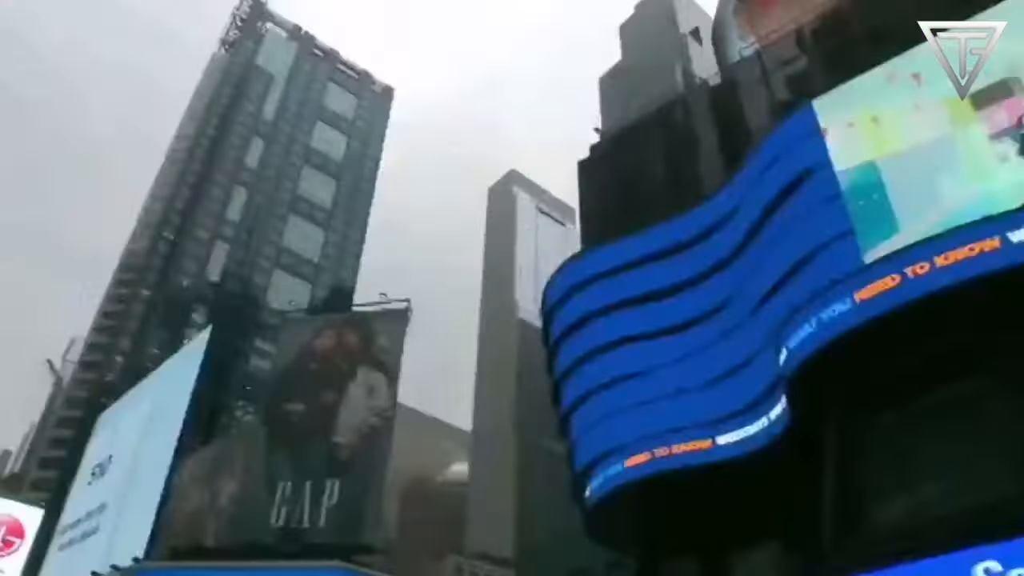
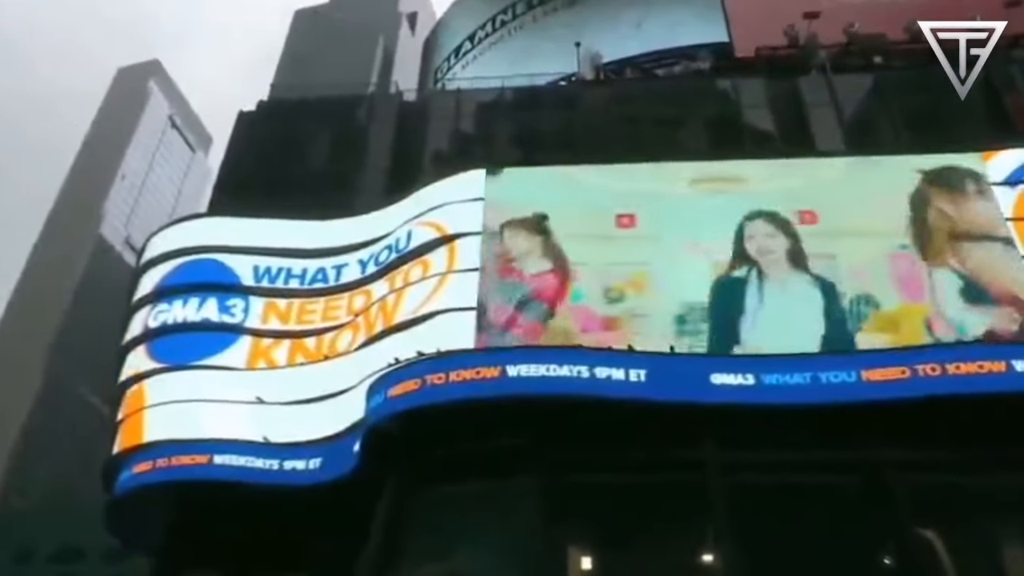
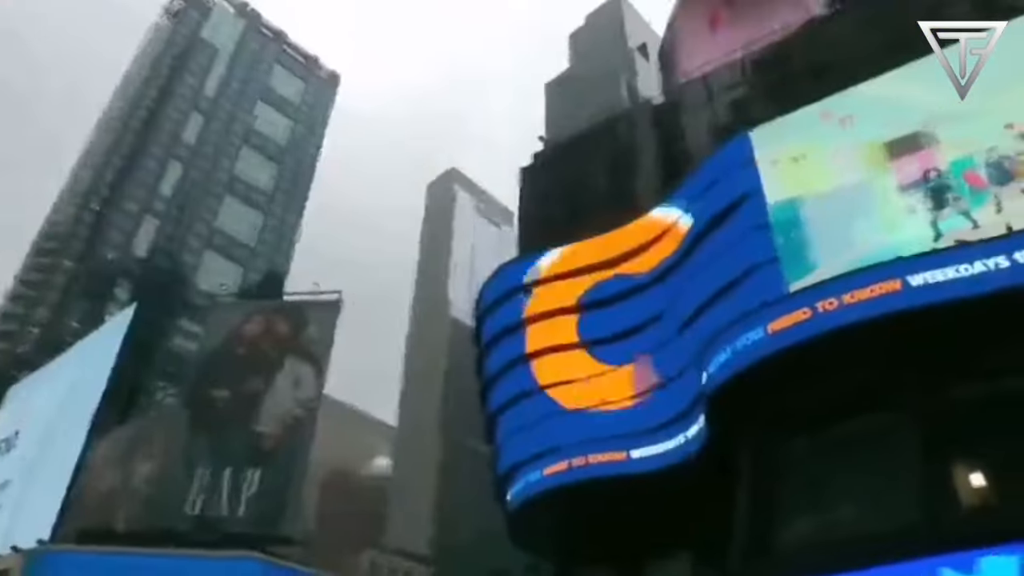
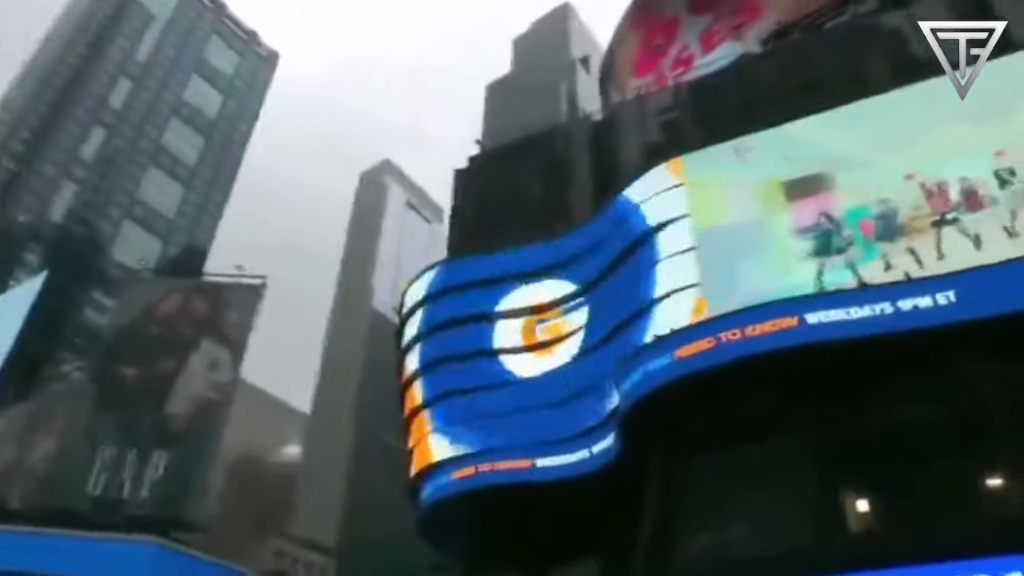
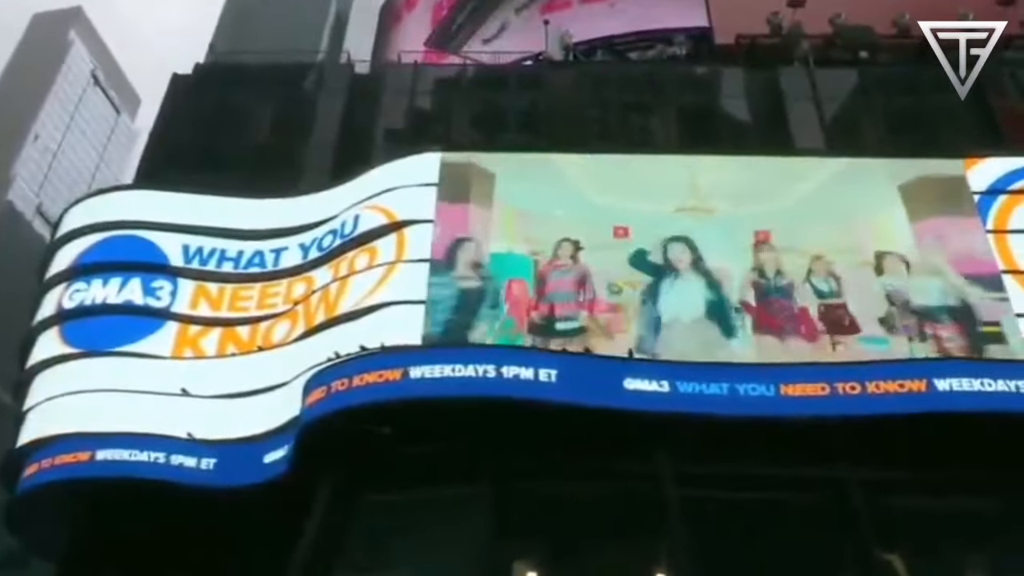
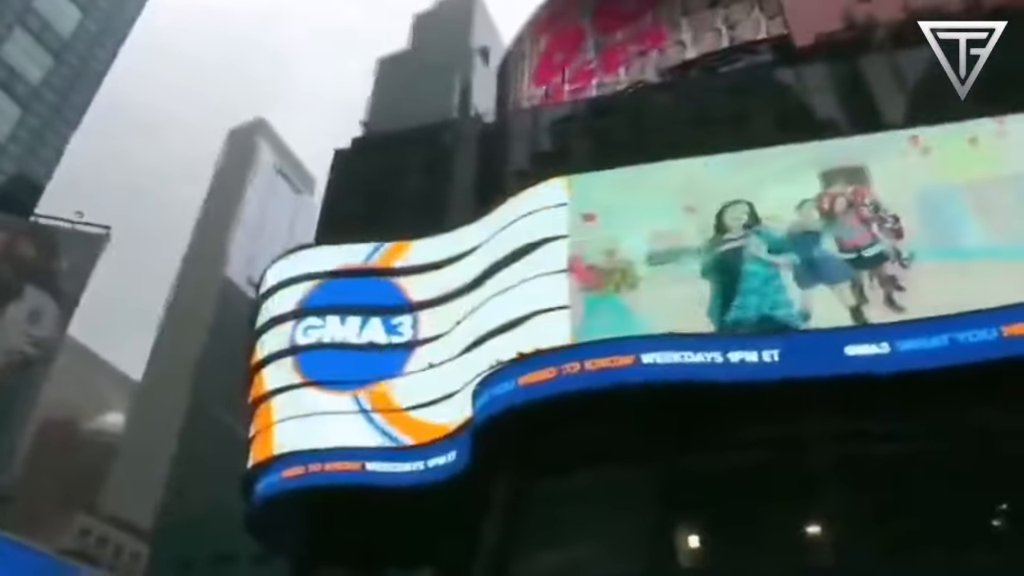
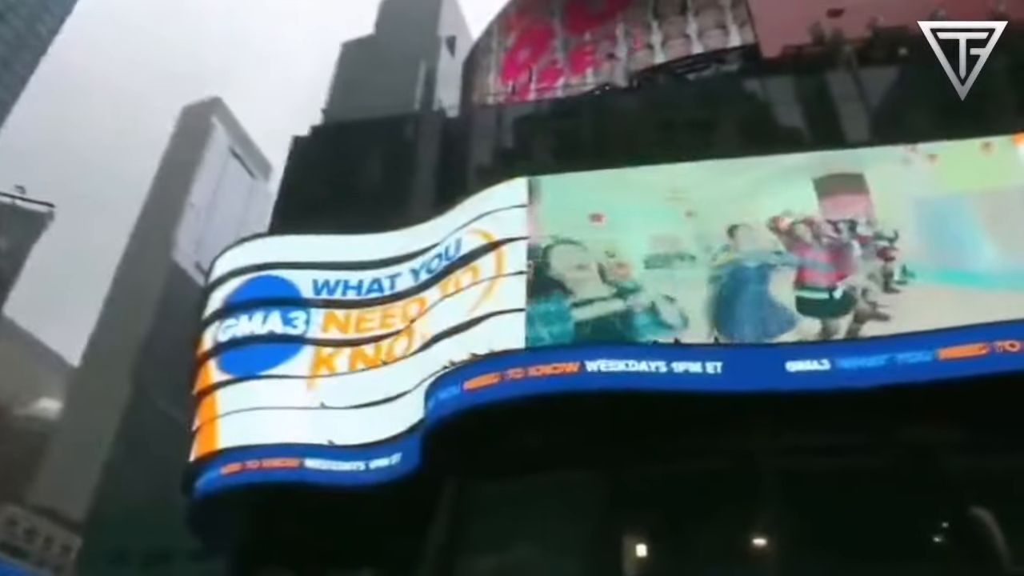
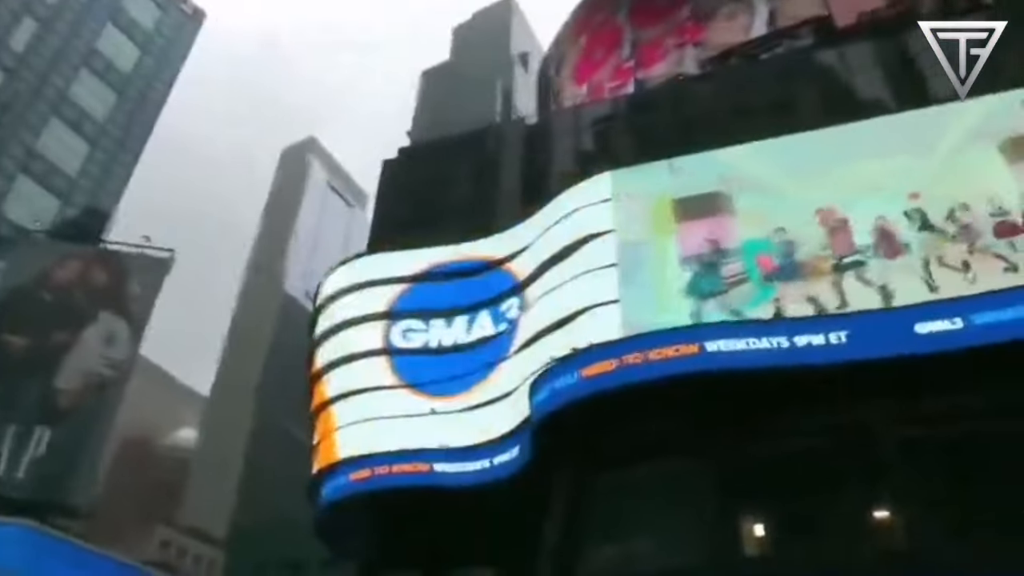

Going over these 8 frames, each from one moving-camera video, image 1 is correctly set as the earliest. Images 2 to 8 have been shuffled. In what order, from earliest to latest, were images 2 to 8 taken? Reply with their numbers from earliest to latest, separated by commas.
3, 4, 8, 6, 7, 2, 5
